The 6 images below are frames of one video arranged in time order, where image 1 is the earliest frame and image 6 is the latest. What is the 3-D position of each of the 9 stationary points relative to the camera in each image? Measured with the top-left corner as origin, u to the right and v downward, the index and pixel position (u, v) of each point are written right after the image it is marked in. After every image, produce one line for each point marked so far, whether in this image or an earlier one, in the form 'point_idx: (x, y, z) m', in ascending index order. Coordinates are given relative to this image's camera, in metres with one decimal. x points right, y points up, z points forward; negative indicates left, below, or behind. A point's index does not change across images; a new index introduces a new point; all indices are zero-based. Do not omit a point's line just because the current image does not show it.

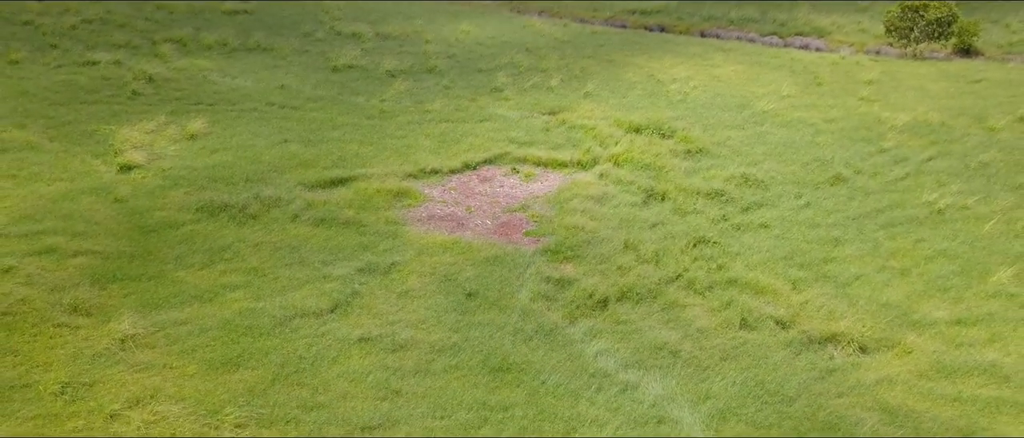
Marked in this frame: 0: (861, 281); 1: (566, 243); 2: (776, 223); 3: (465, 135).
0: (+5.7, -1.0, +11.3) m
1: (+1.0, -0.4, +12.2) m
2: (+5.0, -0.1, +13.1) m
3: (-1.2, +2.1, +17.7) m
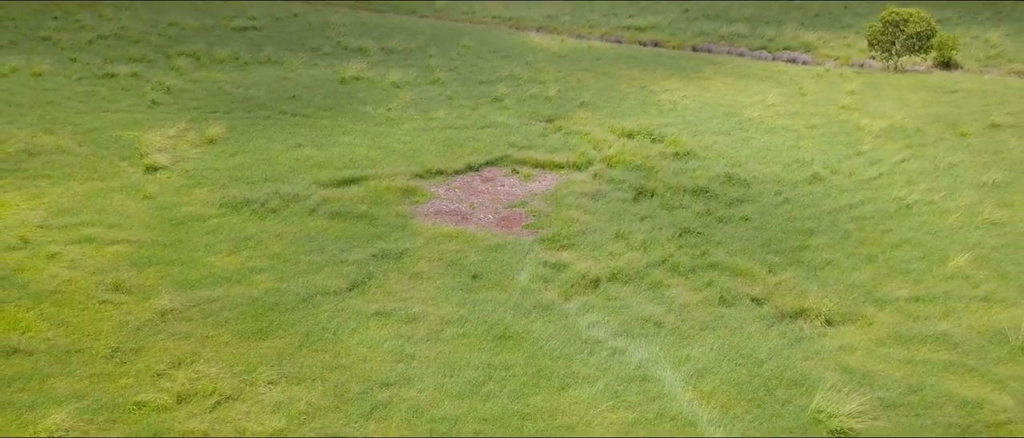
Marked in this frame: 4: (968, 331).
0: (+5.7, -0.8, +12.4) m
1: (+1.0, -0.3, +13.3) m
2: (+5.0, +0.1, +14.2) m
3: (-1.2, +2.1, +18.9) m
4: (+6.9, -1.7, +10.5) m
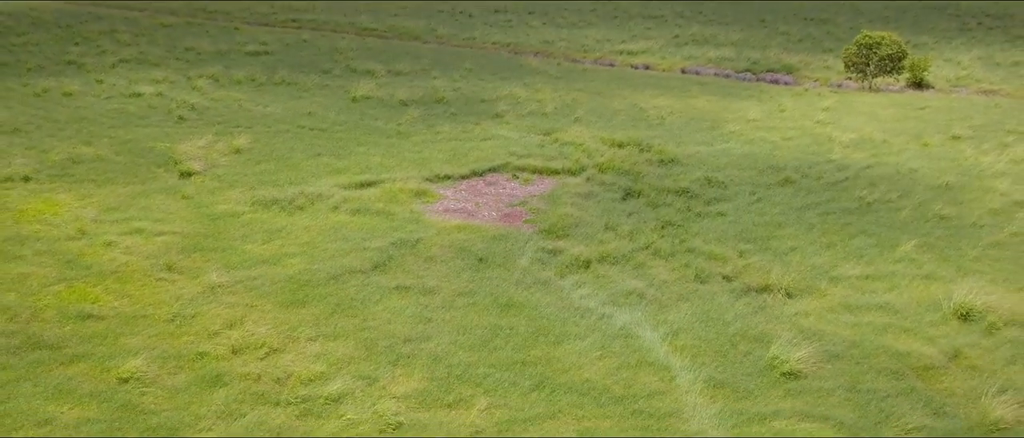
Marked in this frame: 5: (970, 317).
0: (+5.8, -0.7, +14.1) m
1: (+1.0, -0.1, +15.0) m
2: (+5.0, +0.2, +15.9) m
3: (-1.2, +2.1, +20.6) m
4: (+6.9, -1.4, +12.1) m
5: (+7.6, -1.6, +11.5) m
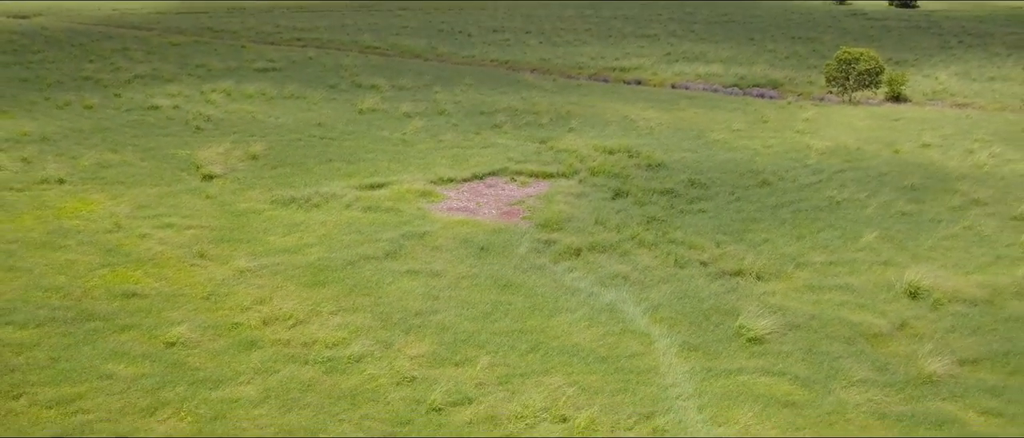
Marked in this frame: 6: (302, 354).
0: (+5.7, -0.5, +15.5) m
1: (+1.0, 0.0, +16.4) m
2: (+5.0, +0.2, +17.4) m
3: (-1.2, +2.0, +22.1) m
4: (+6.9, -1.2, +13.5) m
5: (+7.6, -1.4, +12.9) m
6: (-3.3, -2.1, +10.9) m
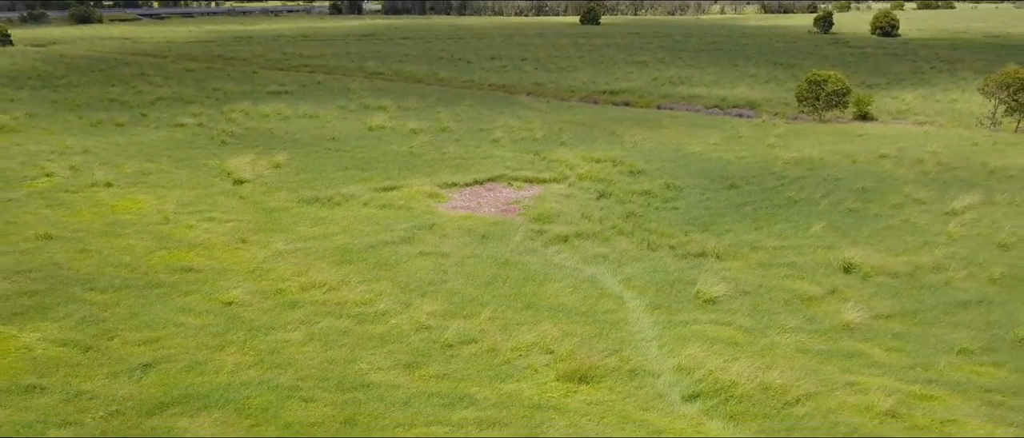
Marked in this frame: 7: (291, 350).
0: (+5.6, -0.3, +18.0) m
1: (+0.9, +0.1, +18.9) m
2: (+4.9, +0.4, +19.9) m
3: (-1.3, +1.9, +24.7) m
4: (+6.8, -1.0, +16.0) m
5: (+7.5, -1.1, +15.4) m
6: (-3.4, -1.8, +13.2) m
7: (-3.8, -2.2, +11.8) m
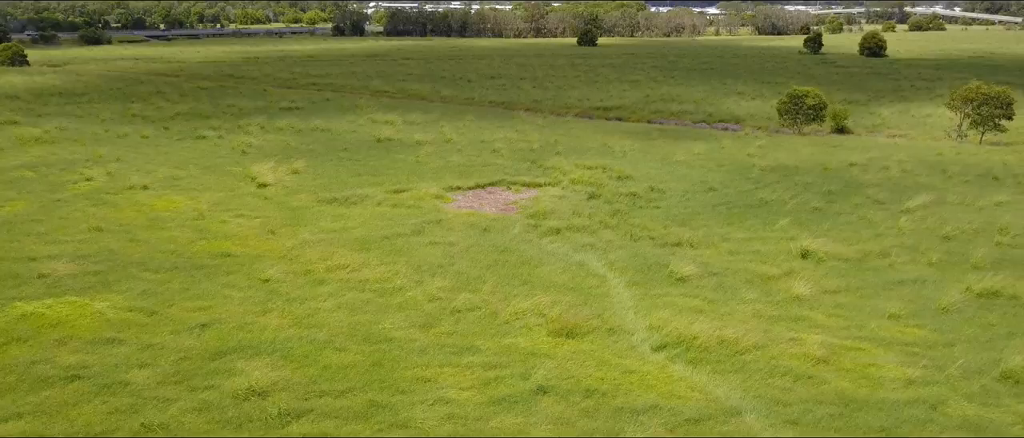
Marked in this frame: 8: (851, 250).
0: (+5.6, -0.2, +20.2) m
1: (+0.9, +0.2, +21.1) m
2: (+4.9, +0.4, +22.1) m
3: (-1.4, +1.8, +26.9) m
4: (+6.8, -0.8, +18.2) m
5: (+7.5, -0.9, +17.5) m
6: (-3.4, -1.5, +15.4) m
7: (-3.8, -1.9, +13.9) m
8: (+8.8, -0.8, +18.0) m
